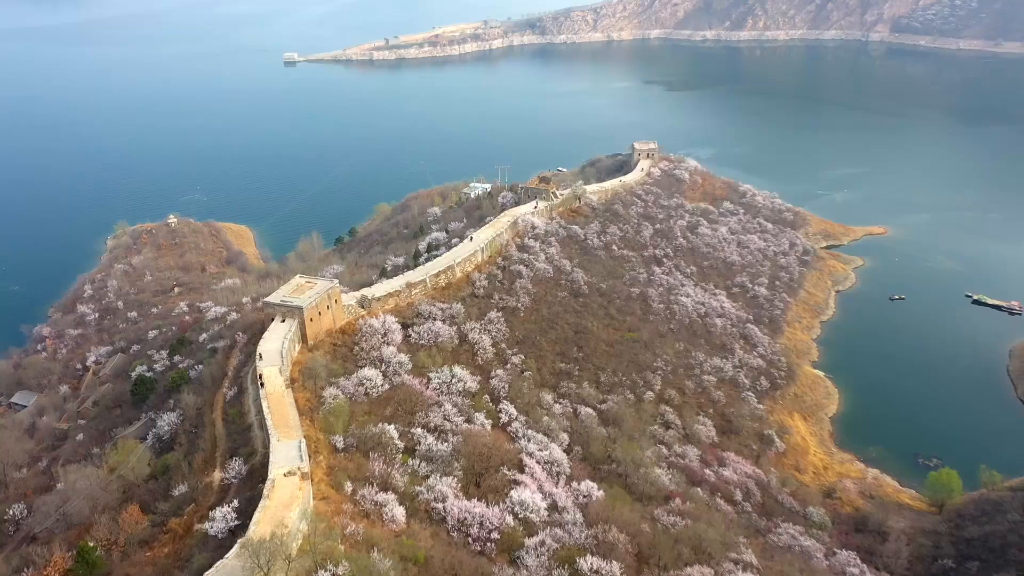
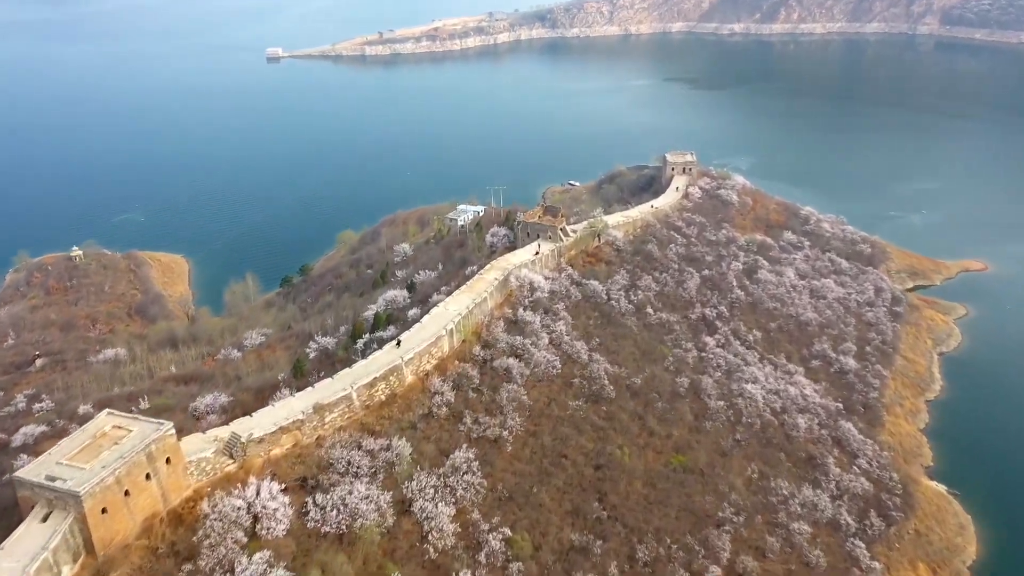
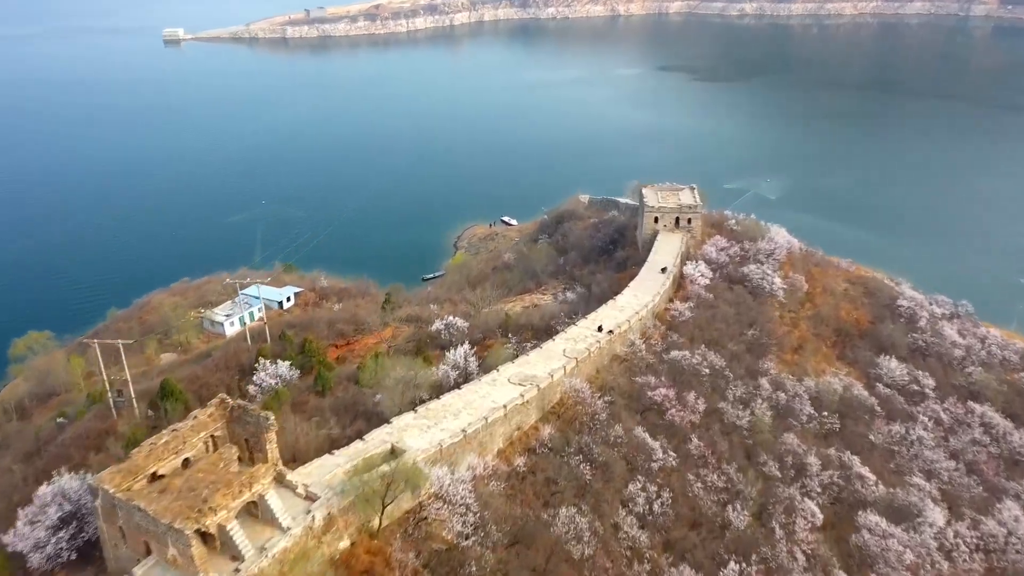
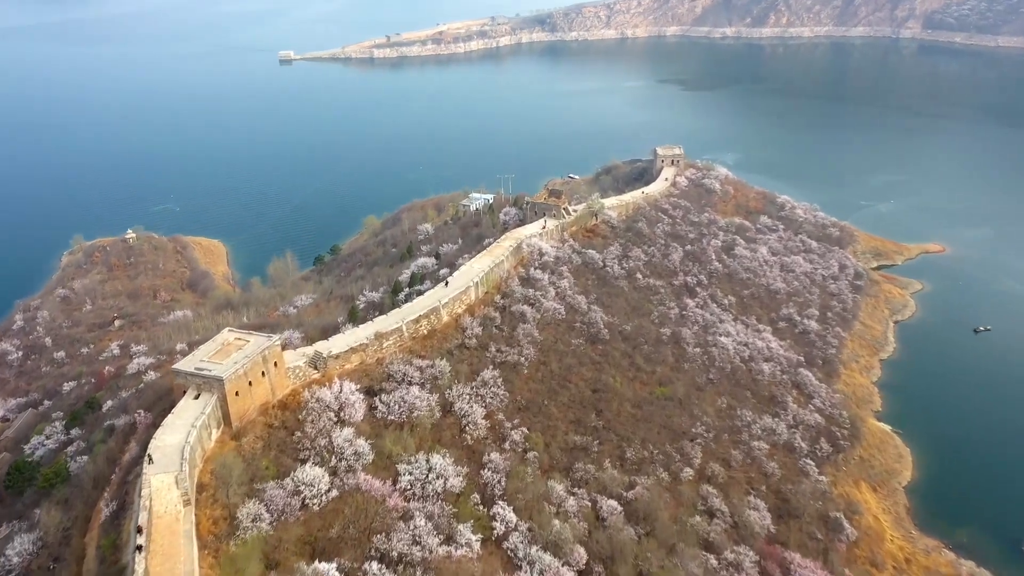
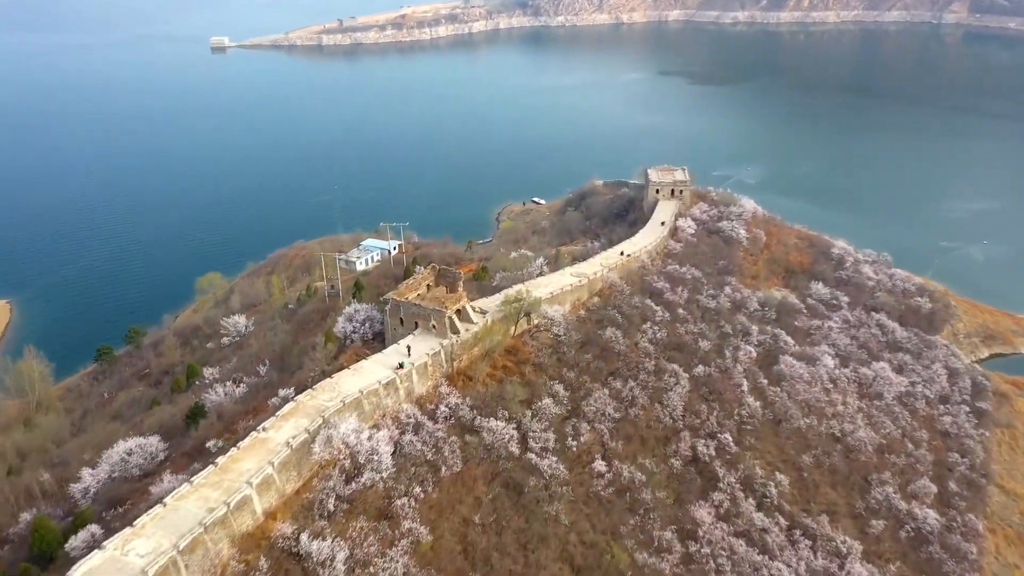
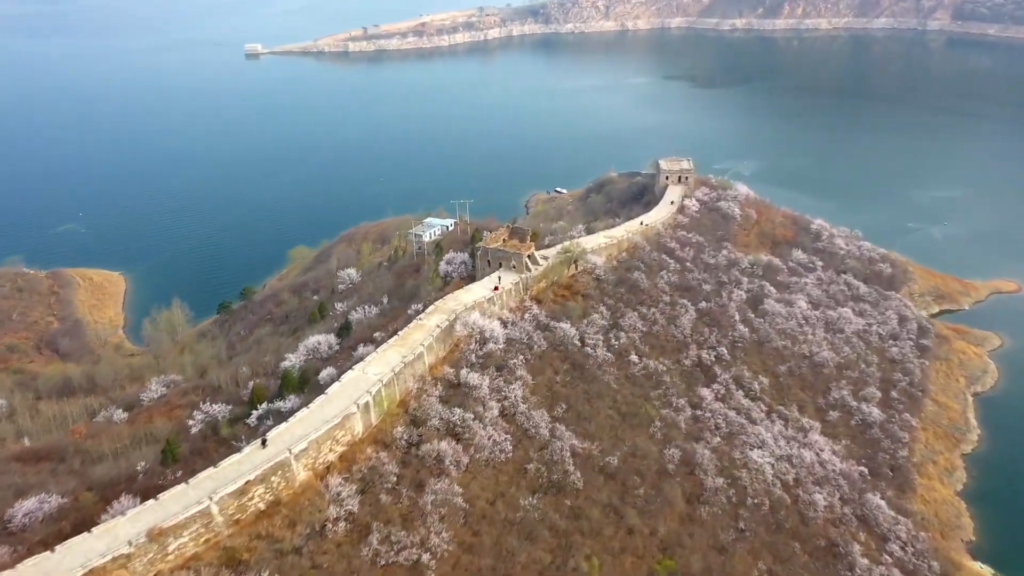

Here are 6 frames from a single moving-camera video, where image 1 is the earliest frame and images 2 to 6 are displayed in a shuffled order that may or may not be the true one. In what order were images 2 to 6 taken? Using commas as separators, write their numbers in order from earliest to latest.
4, 2, 6, 5, 3
